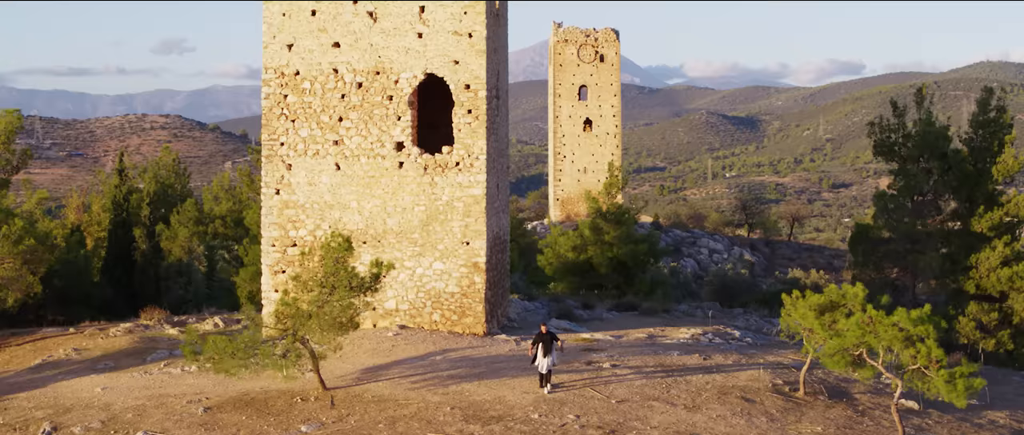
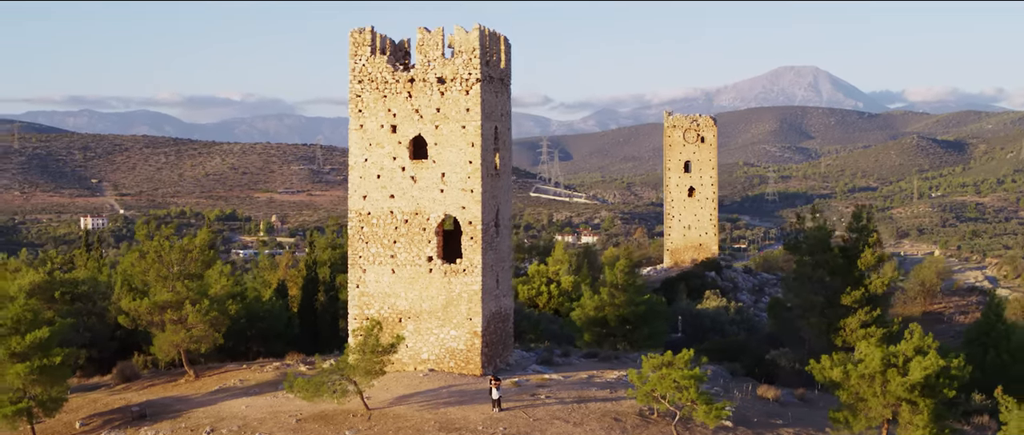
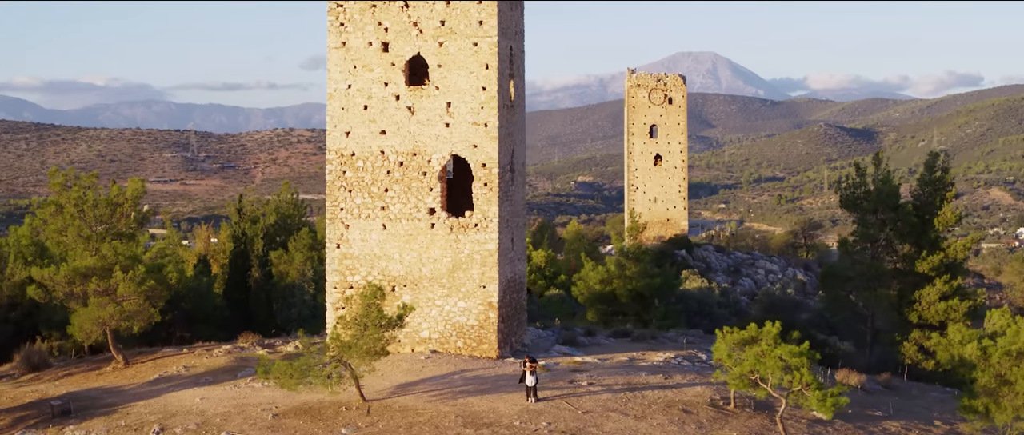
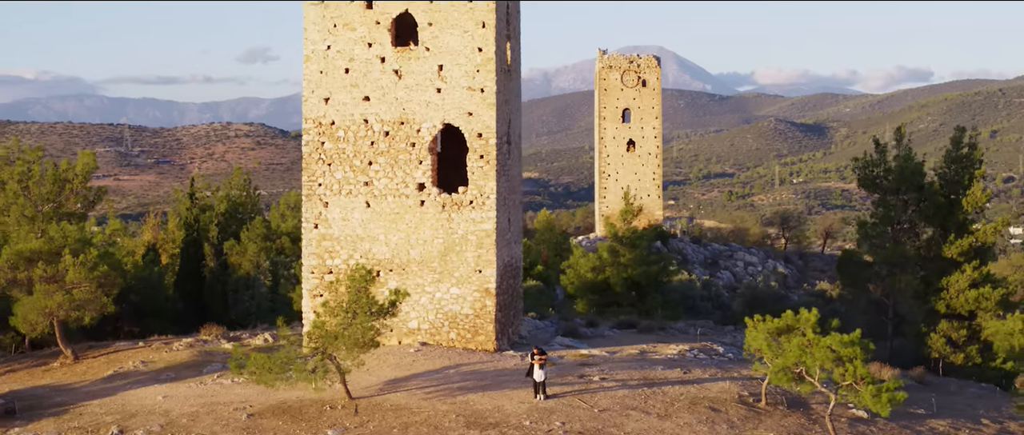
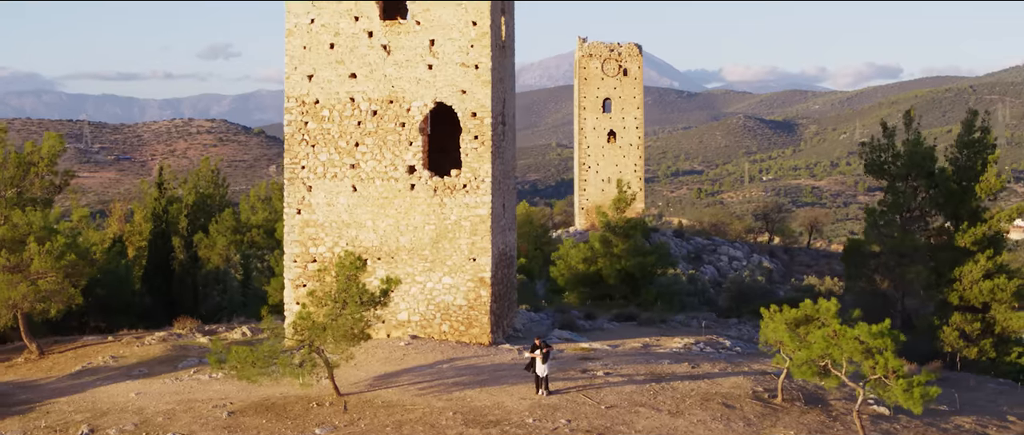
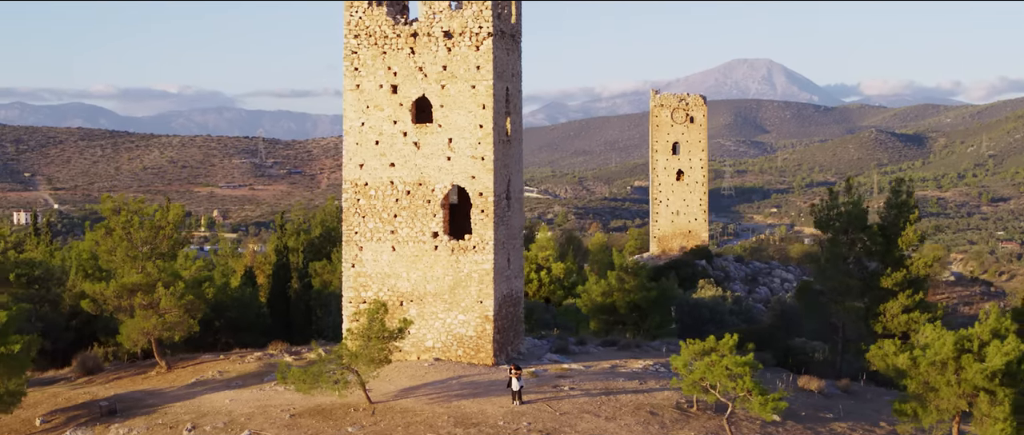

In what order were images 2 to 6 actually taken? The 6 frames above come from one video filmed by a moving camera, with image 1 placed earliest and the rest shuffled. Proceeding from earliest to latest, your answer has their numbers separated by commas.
5, 4, 3, 6, 2
